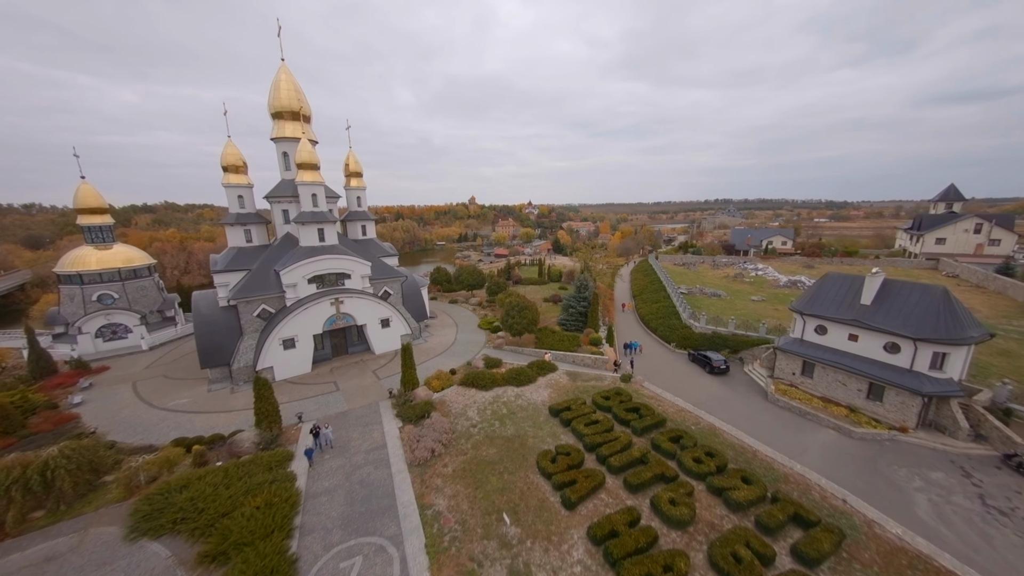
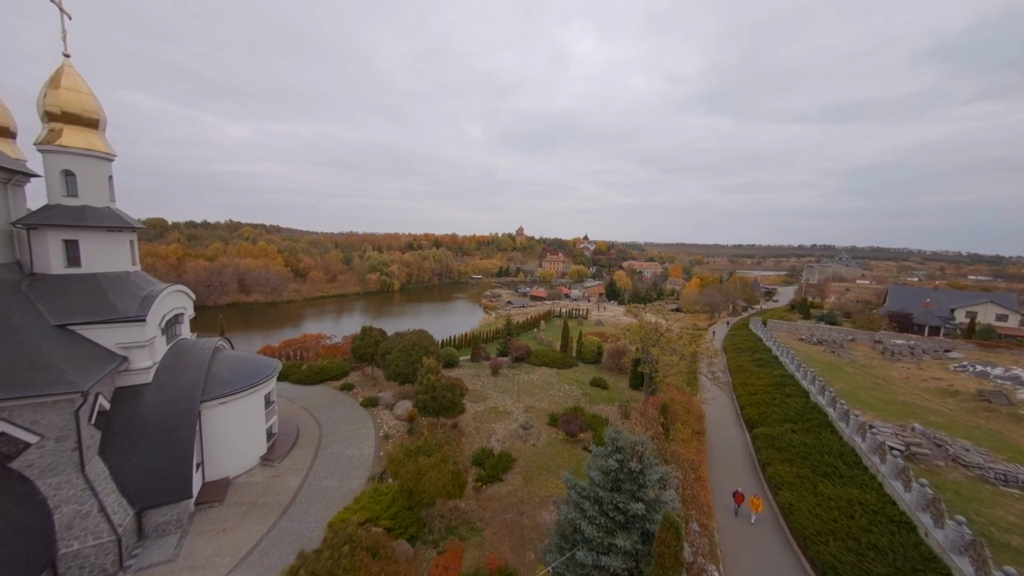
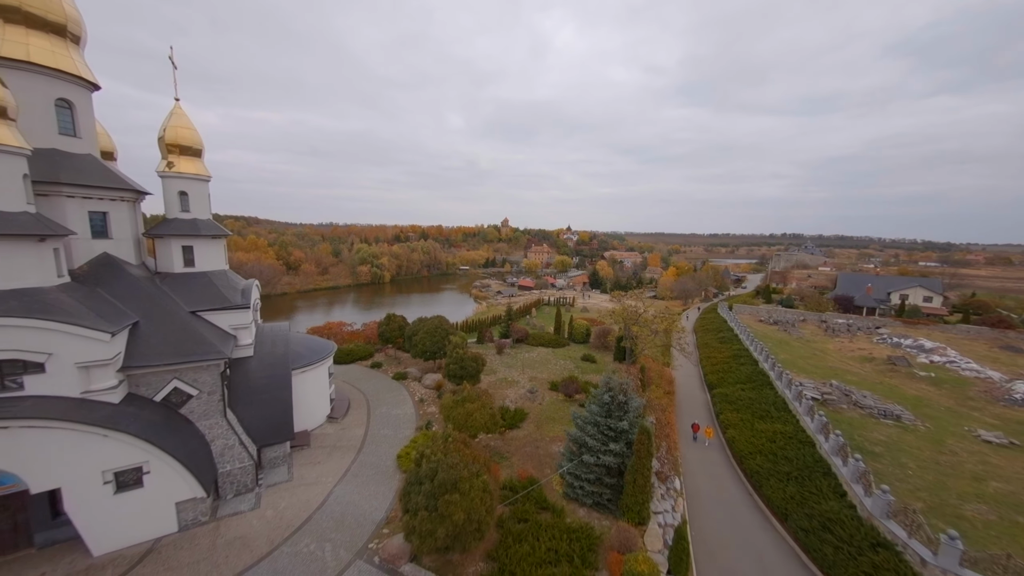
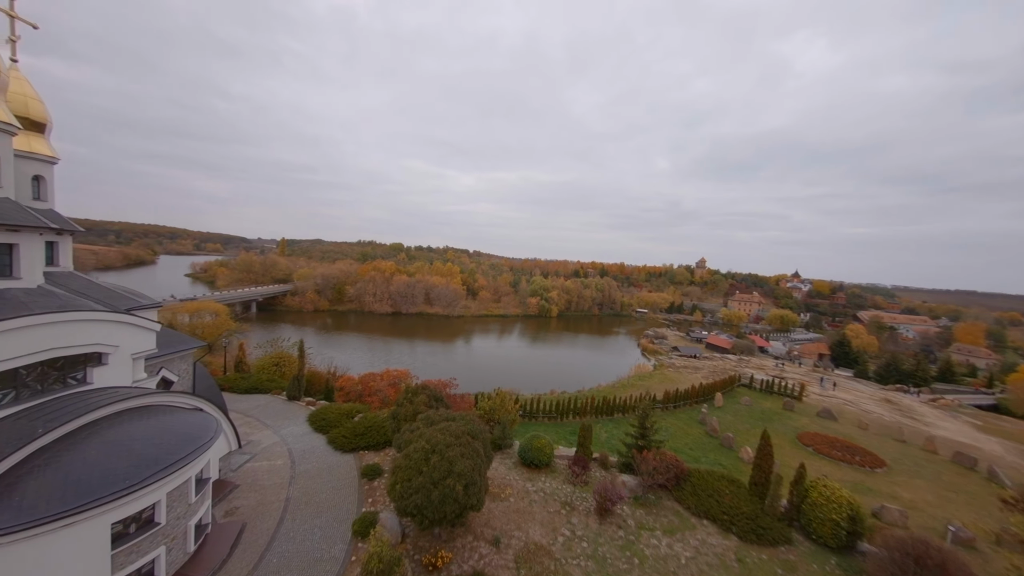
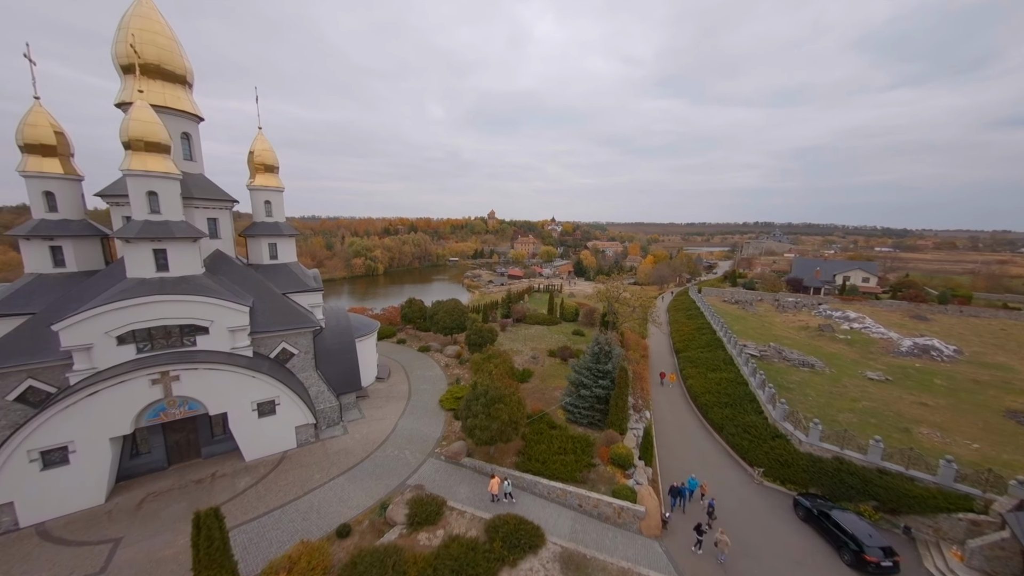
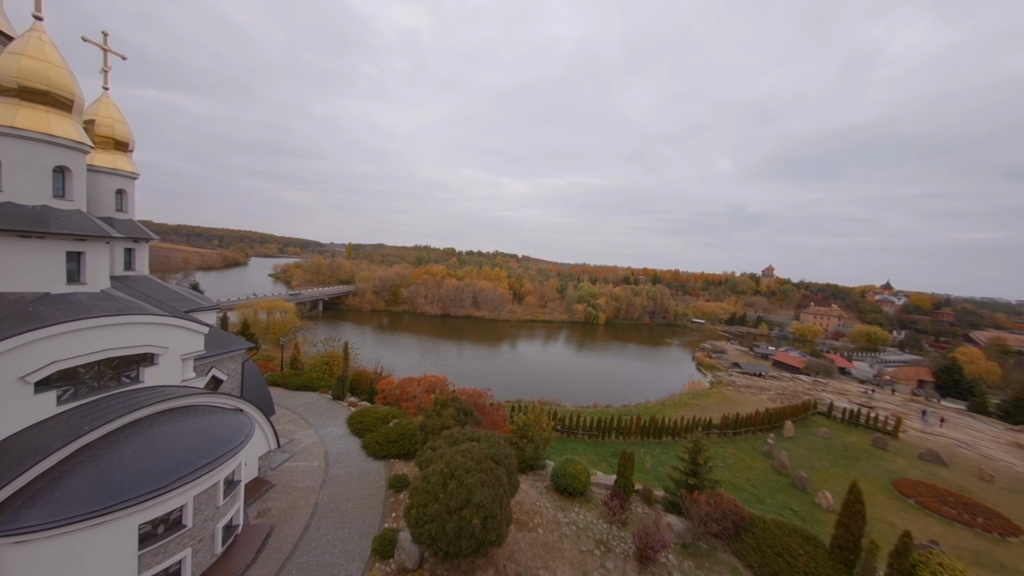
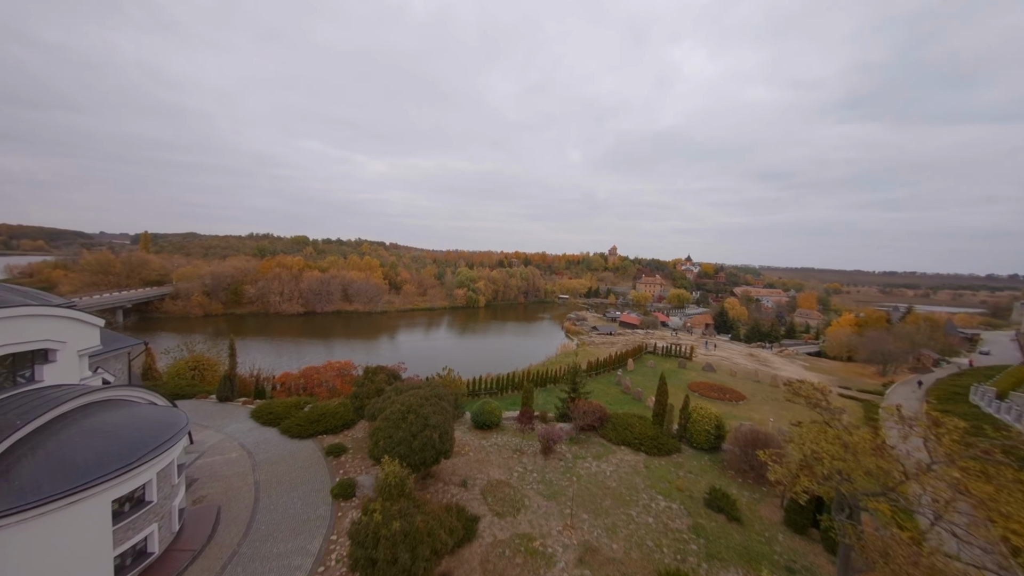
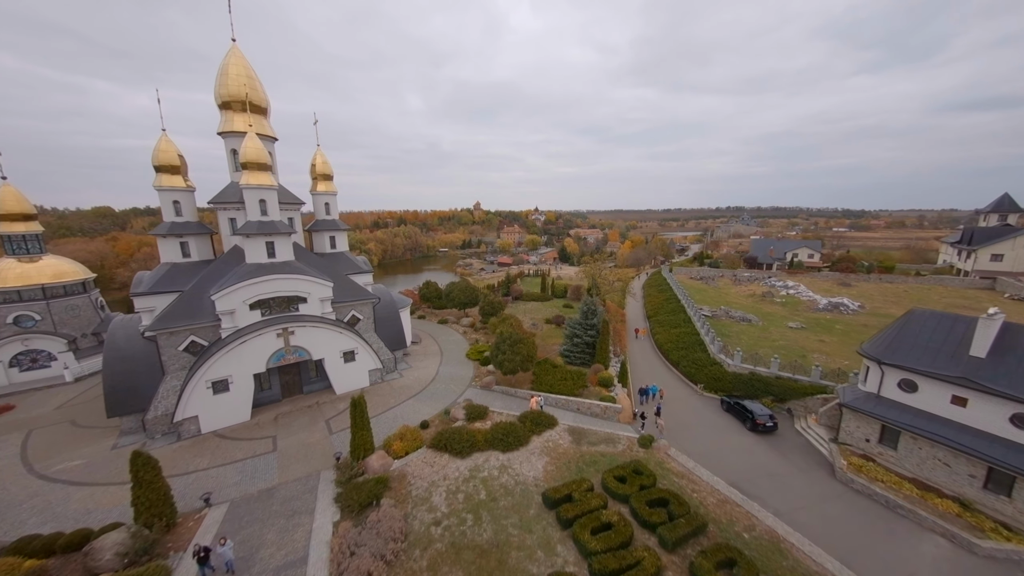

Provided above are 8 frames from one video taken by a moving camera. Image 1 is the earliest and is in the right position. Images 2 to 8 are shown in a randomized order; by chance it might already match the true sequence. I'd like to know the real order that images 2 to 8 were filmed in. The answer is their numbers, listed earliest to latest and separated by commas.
8, 5, 3, 2, 7, 4, 6
